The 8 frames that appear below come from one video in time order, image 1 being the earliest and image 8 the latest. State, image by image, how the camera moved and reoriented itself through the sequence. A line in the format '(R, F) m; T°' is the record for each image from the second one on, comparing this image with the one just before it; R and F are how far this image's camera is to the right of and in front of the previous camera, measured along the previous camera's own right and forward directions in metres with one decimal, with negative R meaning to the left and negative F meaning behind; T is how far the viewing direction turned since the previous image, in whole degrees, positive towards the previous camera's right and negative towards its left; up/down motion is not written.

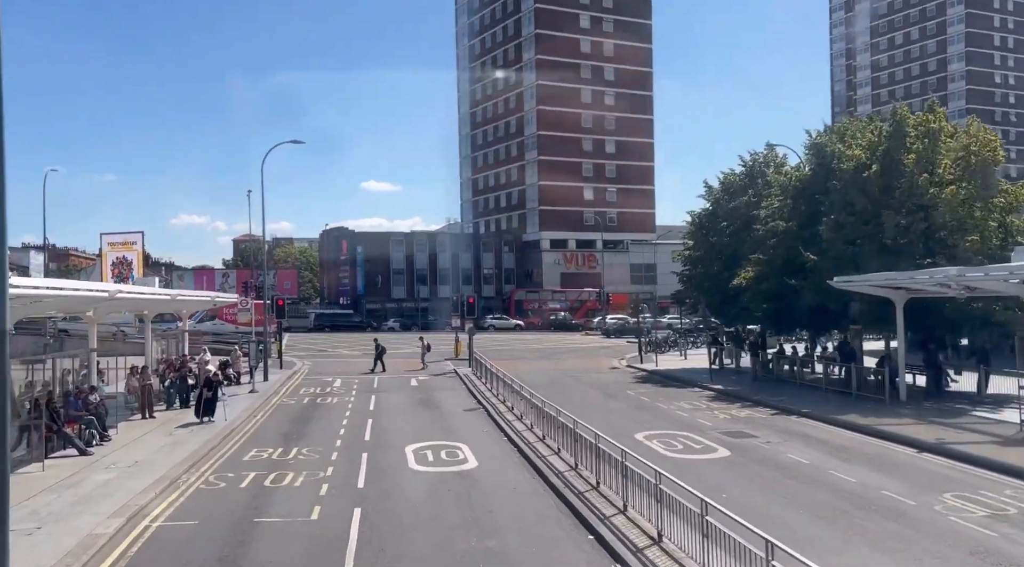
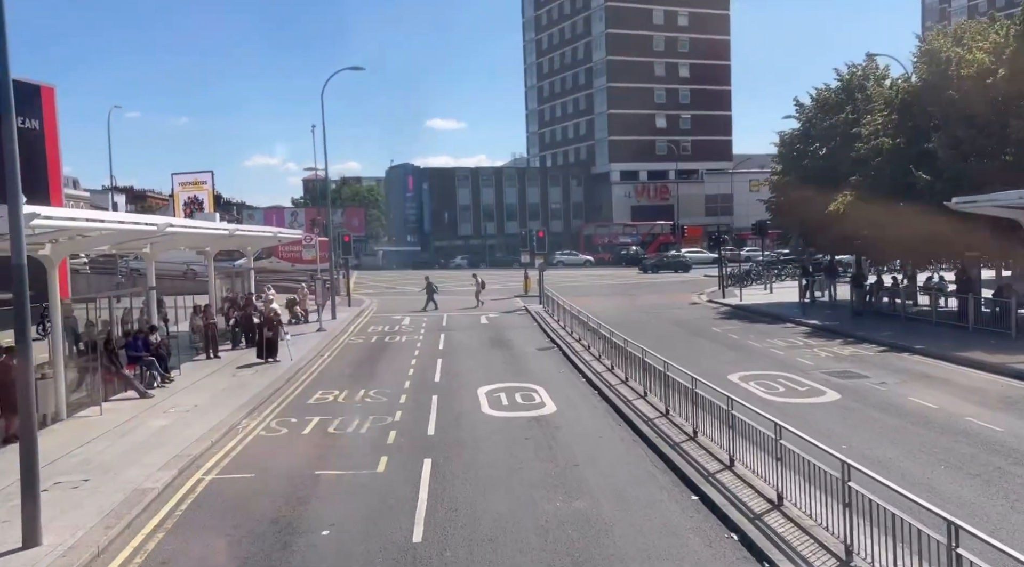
(-0.3, +1.8) m; -5°
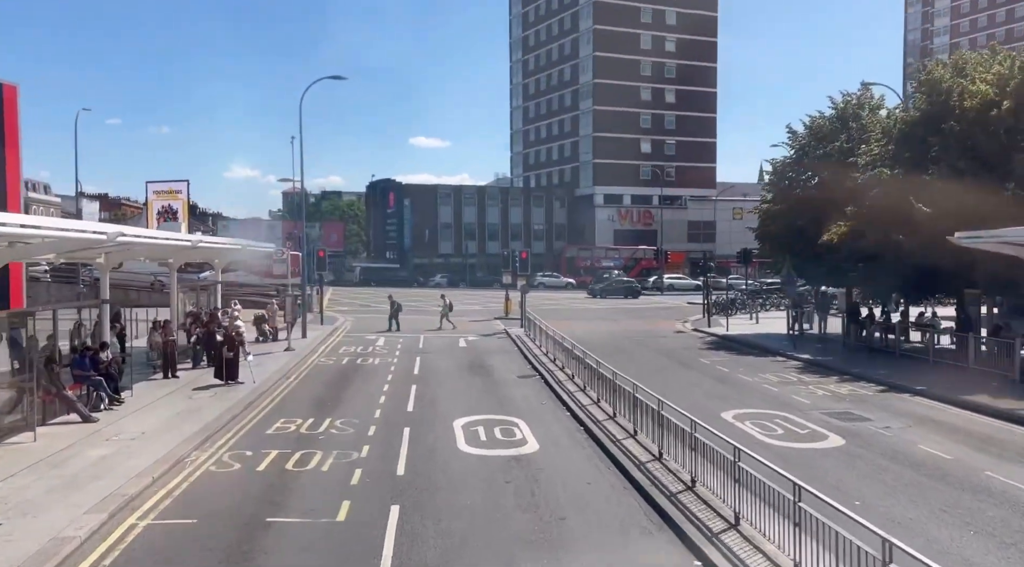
(-0.1, +1.3) m; +1°
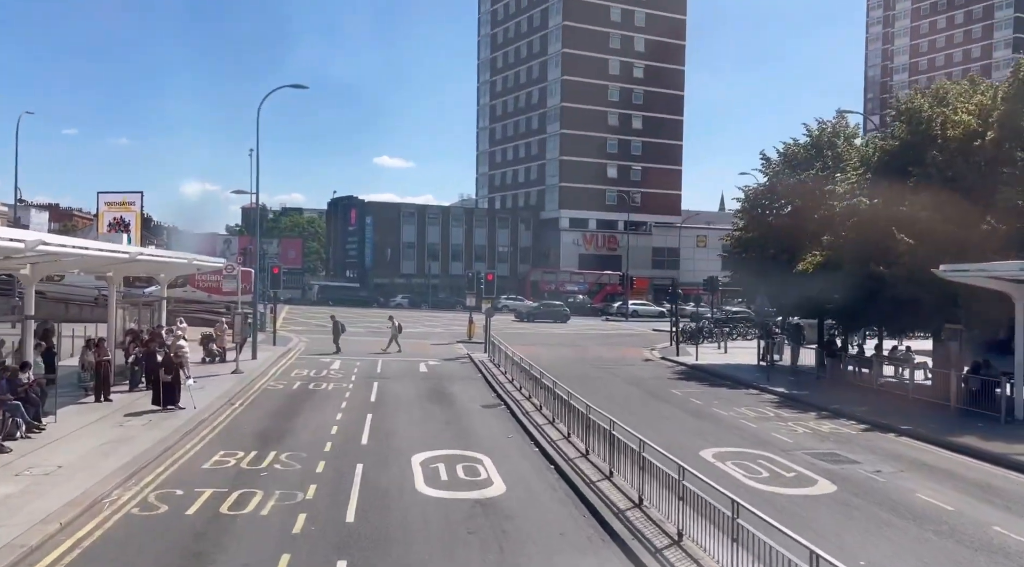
(-0.1, +1.4) m; +3°
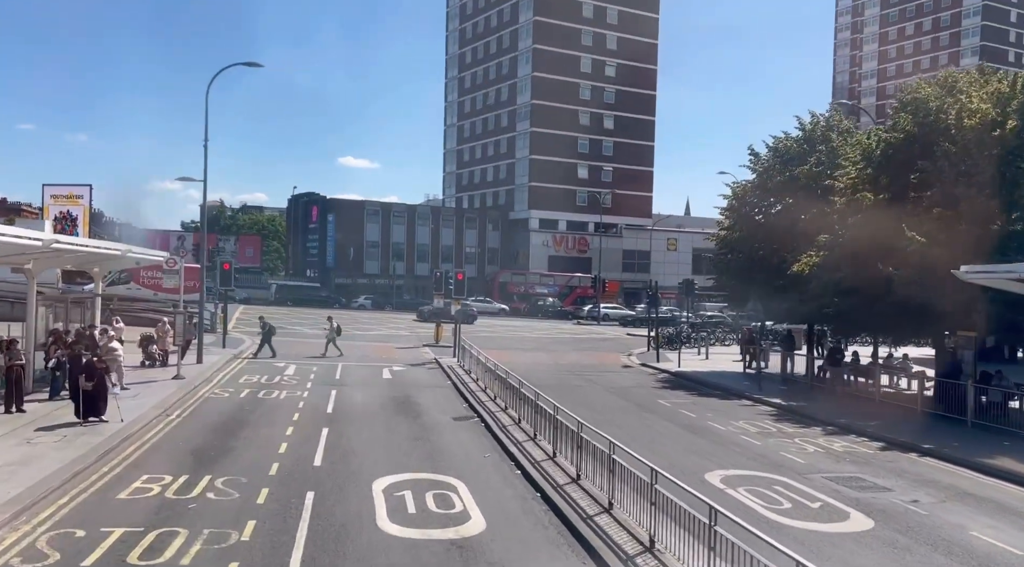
(-0.3, +2.4) m; +2°
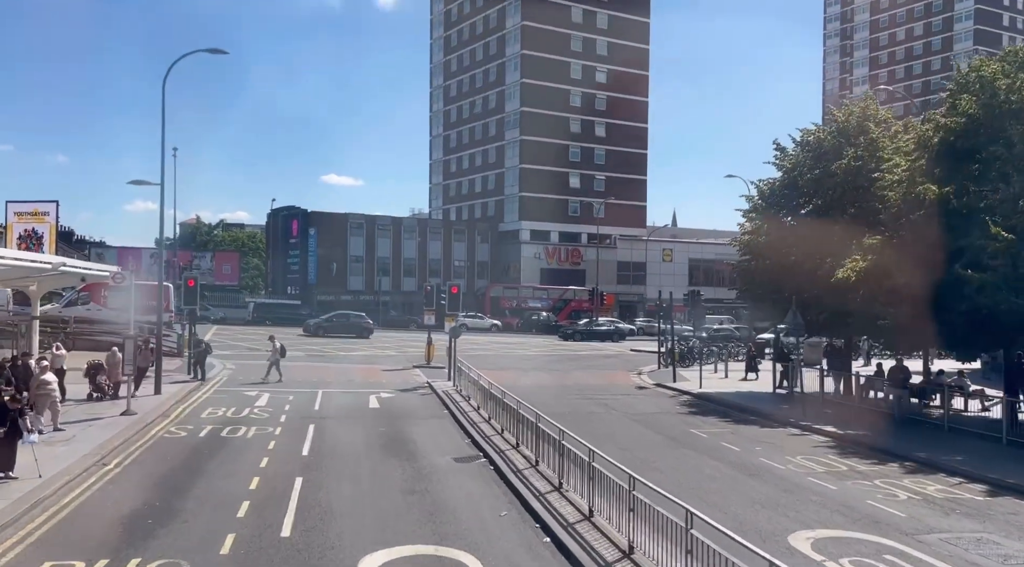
(-0.6, +3.5) m; +1°
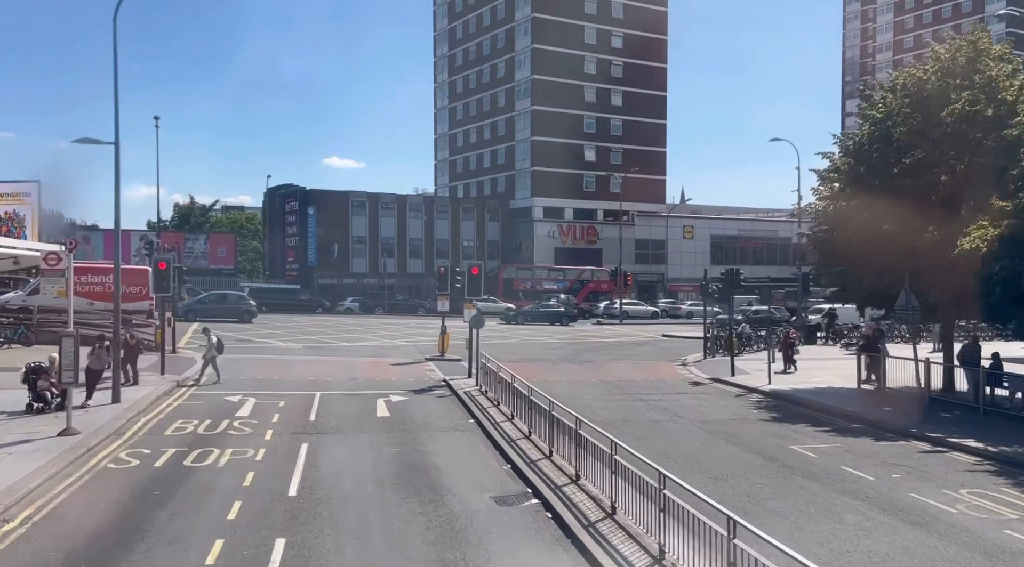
(-0.9, +4.7) m; 0°
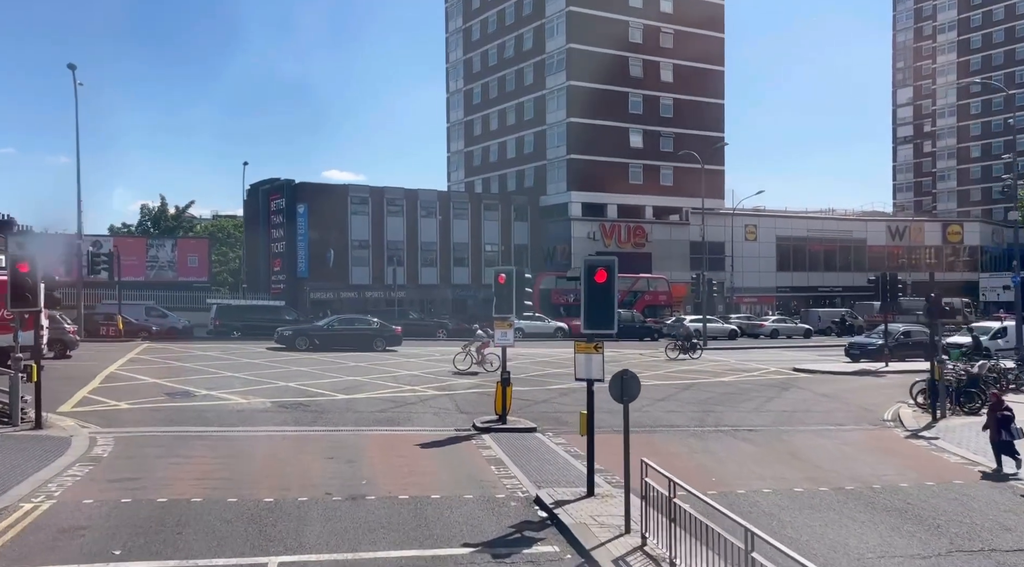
(-2.5, +13.1) m; 0°
